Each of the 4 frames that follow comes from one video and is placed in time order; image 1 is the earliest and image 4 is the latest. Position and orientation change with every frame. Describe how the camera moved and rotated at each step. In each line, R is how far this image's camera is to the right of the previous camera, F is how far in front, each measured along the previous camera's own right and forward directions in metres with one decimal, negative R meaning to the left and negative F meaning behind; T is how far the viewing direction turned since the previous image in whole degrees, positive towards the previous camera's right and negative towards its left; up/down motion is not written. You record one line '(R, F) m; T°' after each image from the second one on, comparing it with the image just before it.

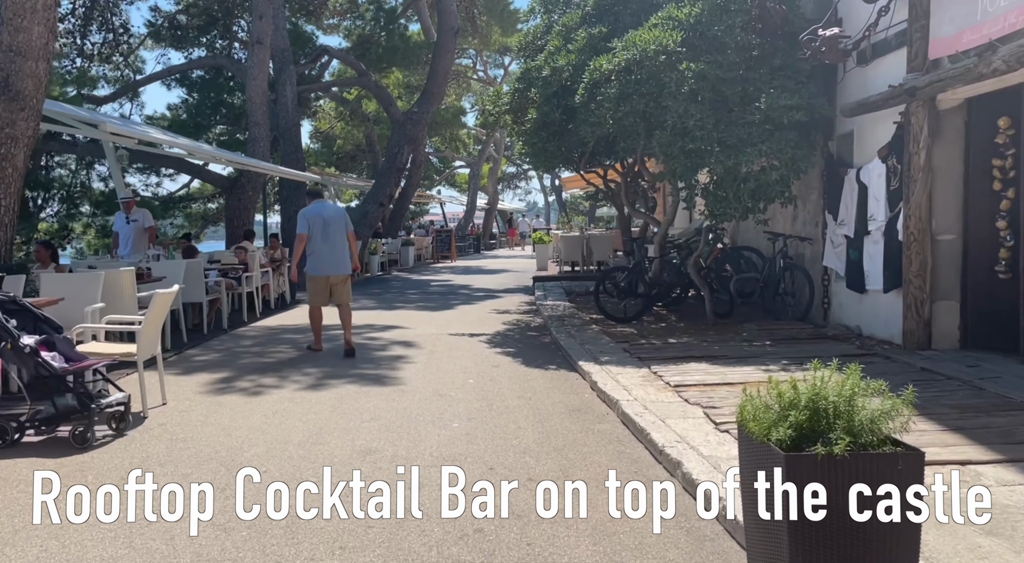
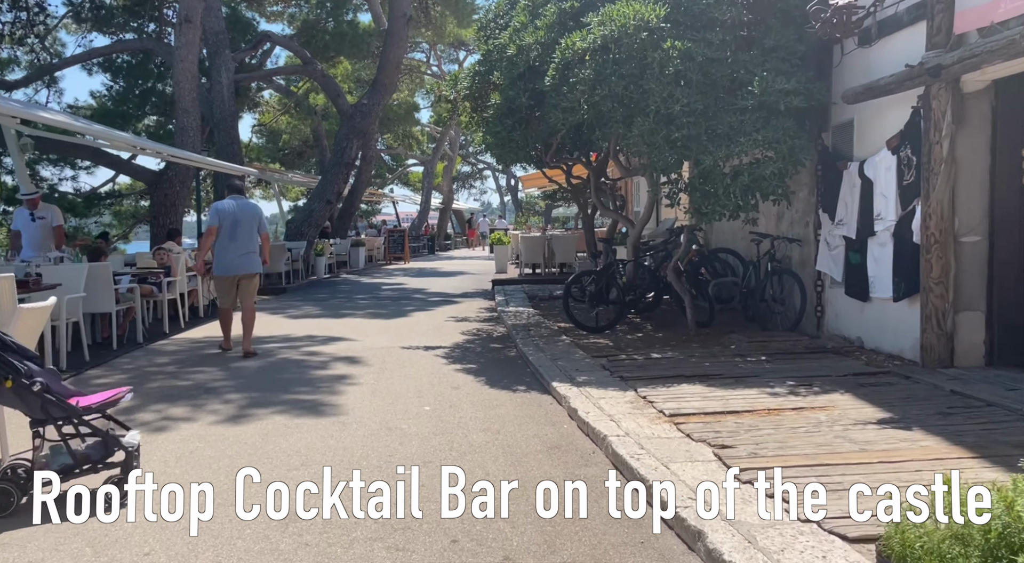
(-0.1, +1.2) m; +3°
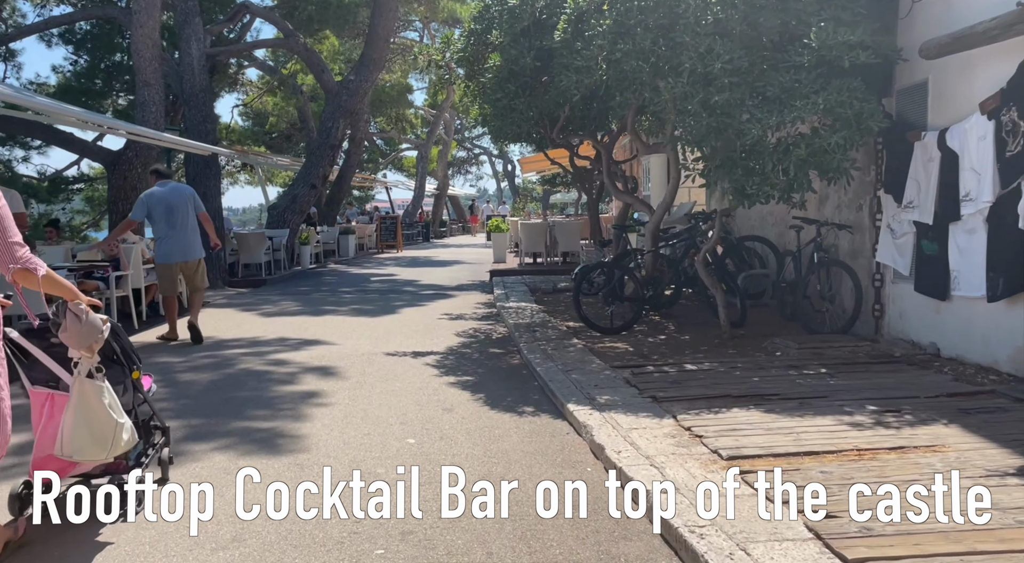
(-0.1, +1.4) m; 0°
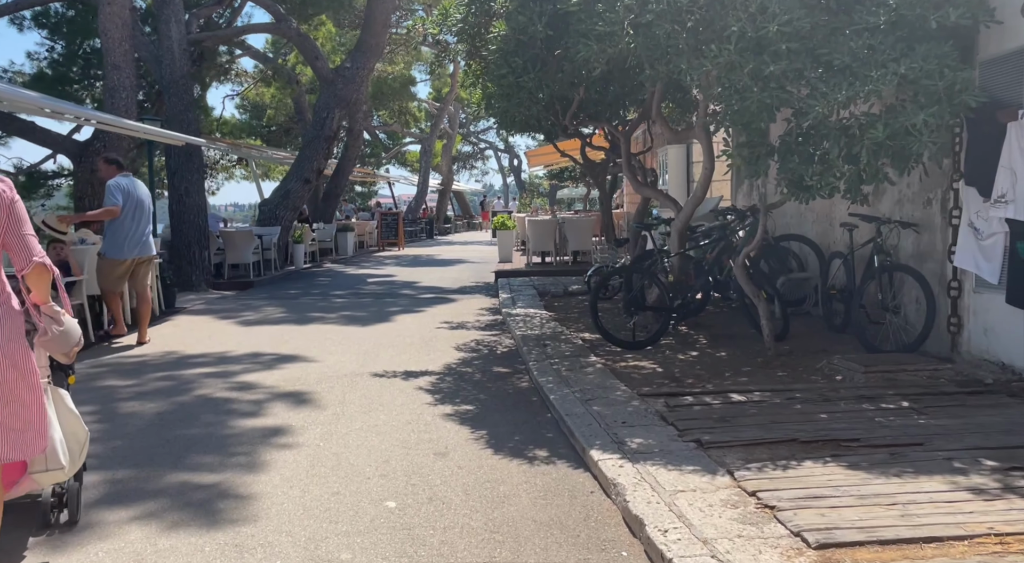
(0.0, +1.2) m; 0°
